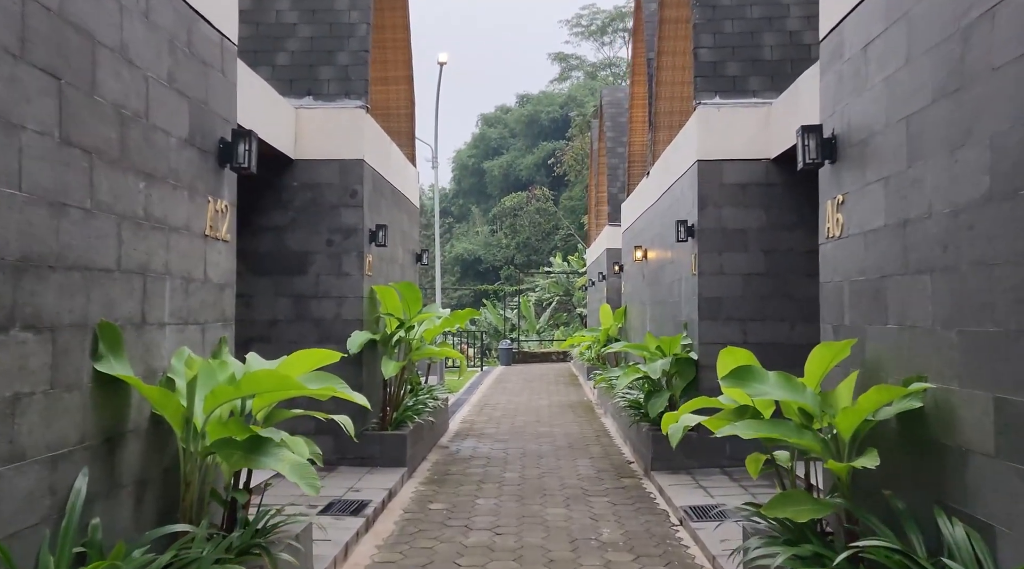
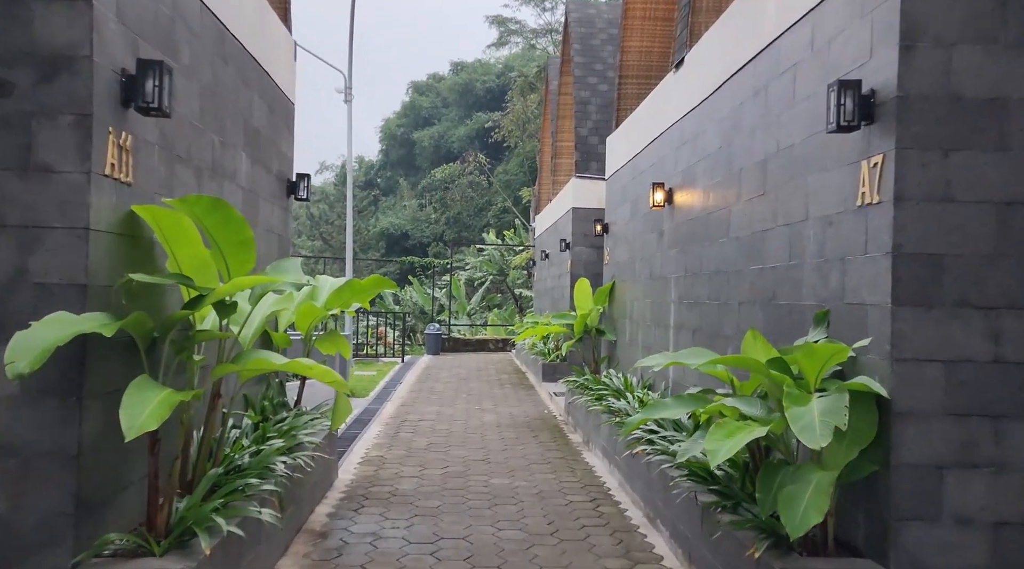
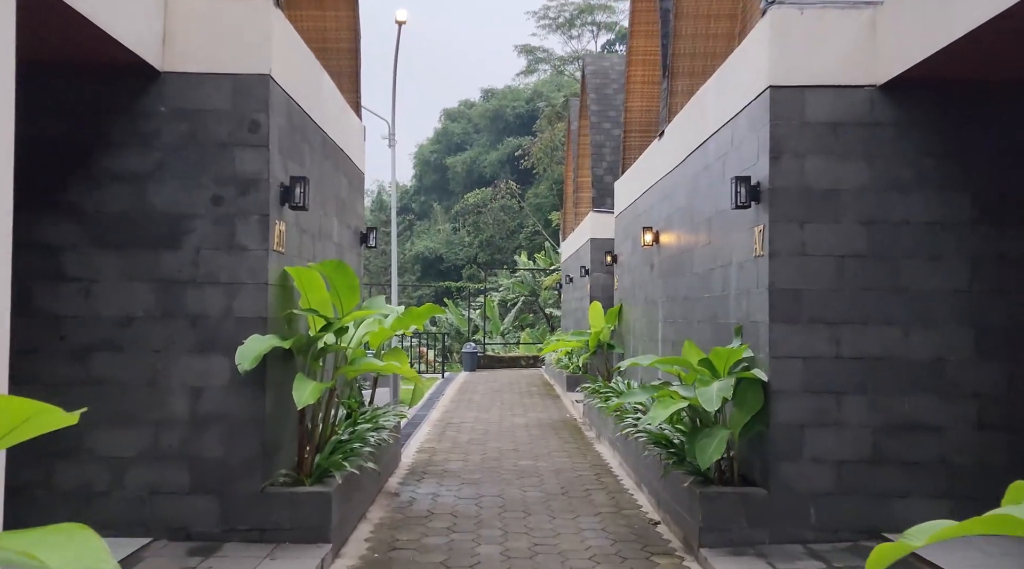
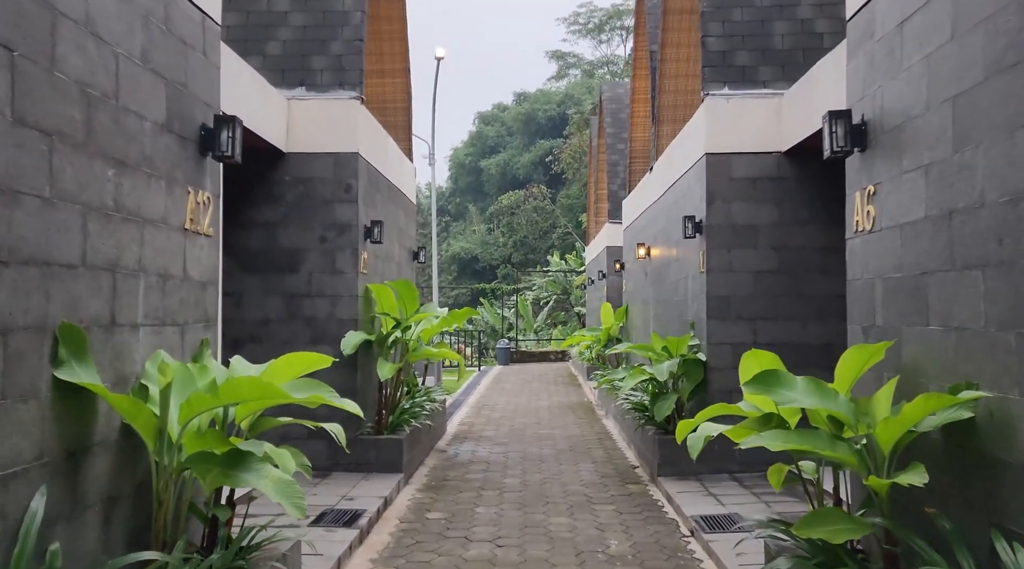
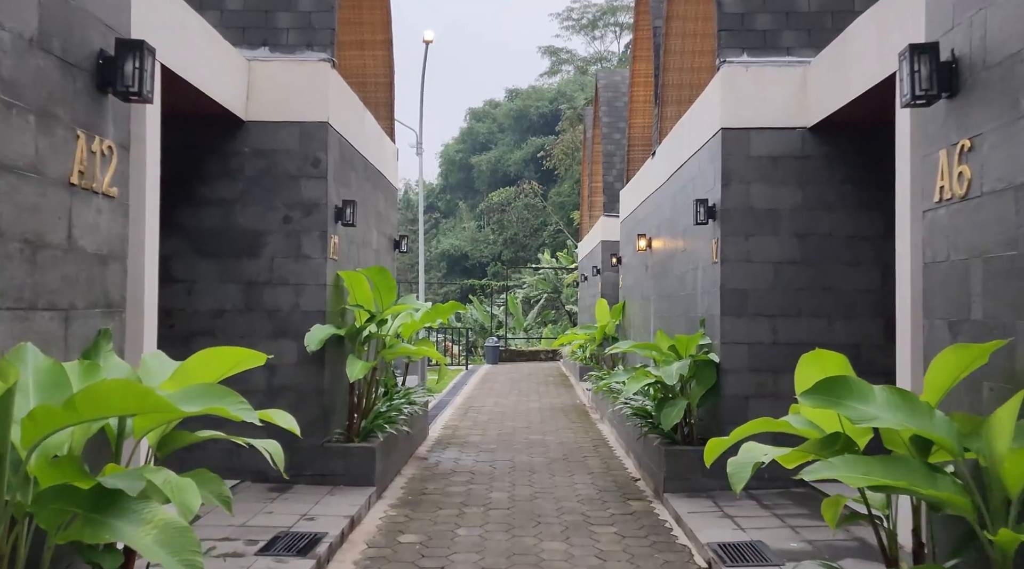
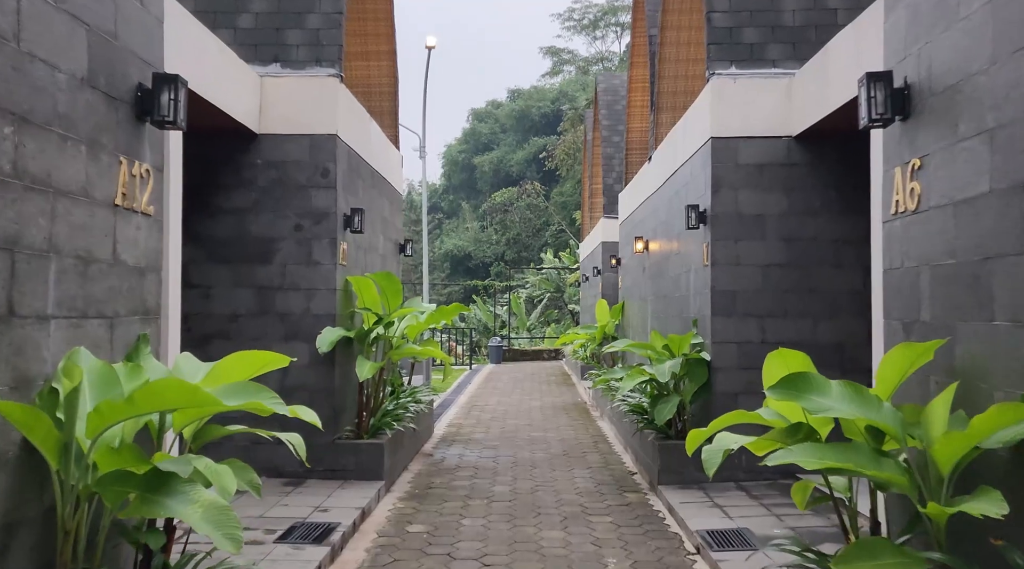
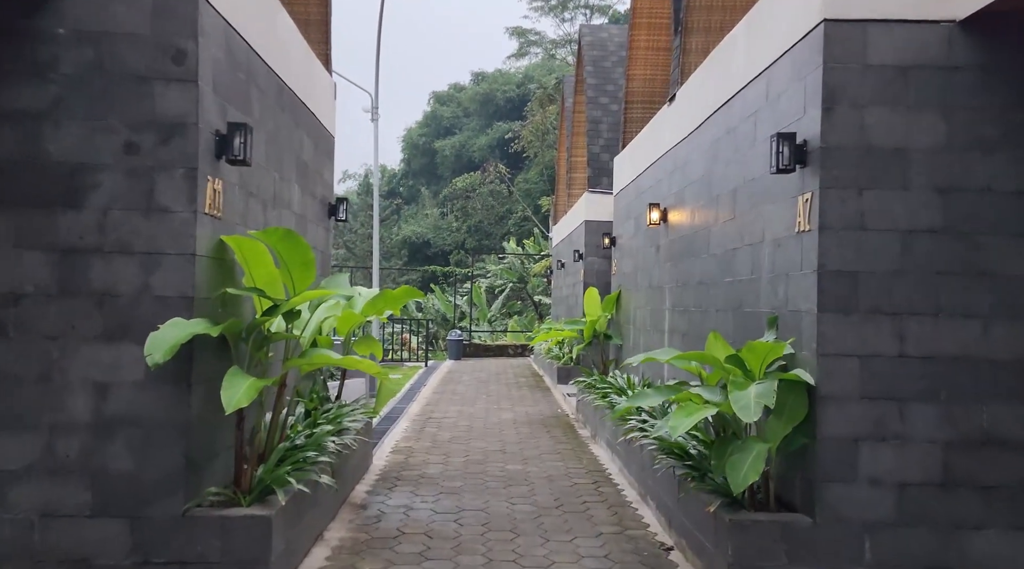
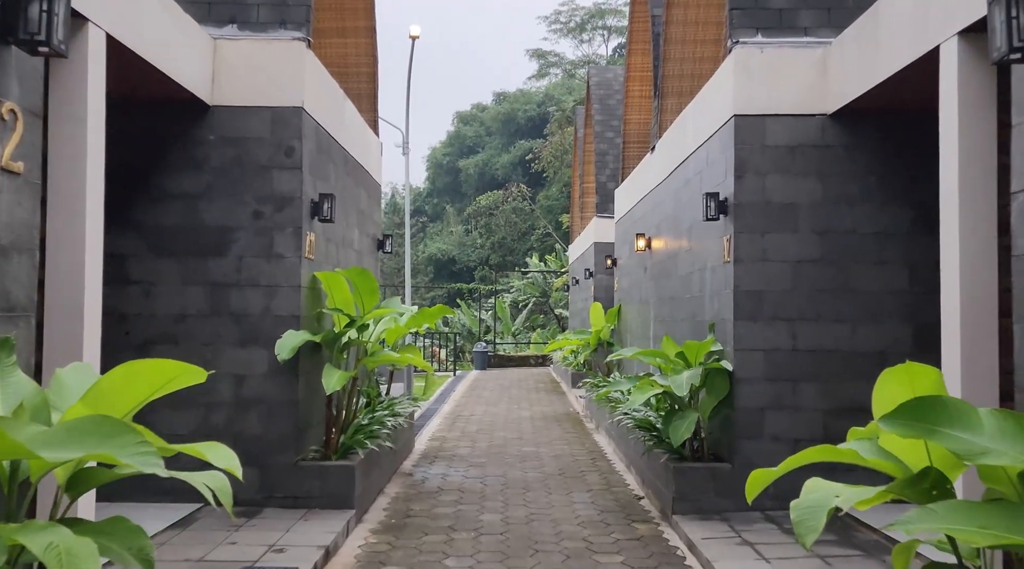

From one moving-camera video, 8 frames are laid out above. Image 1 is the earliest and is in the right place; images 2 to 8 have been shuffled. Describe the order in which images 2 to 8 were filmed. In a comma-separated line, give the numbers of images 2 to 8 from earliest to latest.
4, 6, 5, 8, 3, 7, 2
